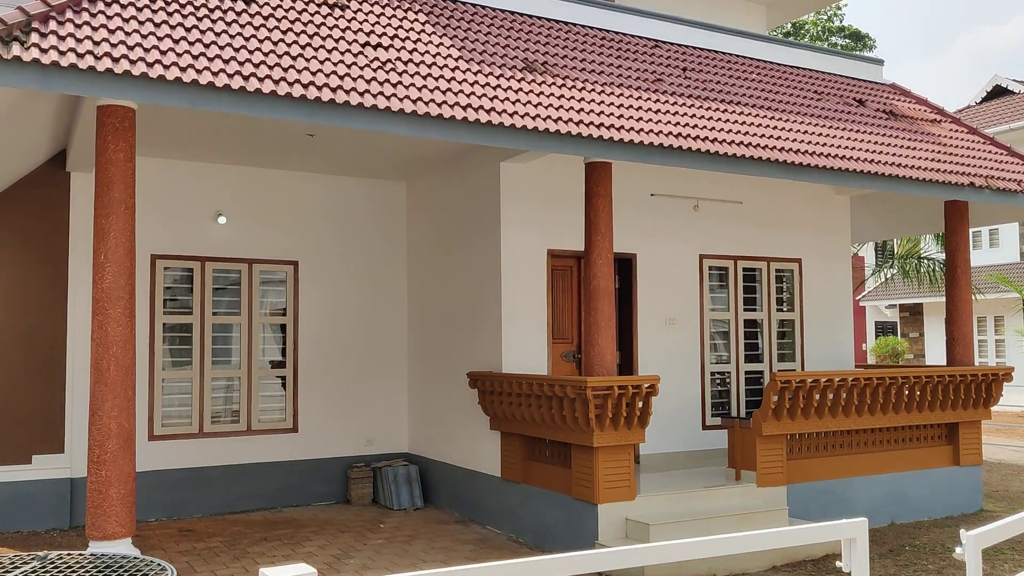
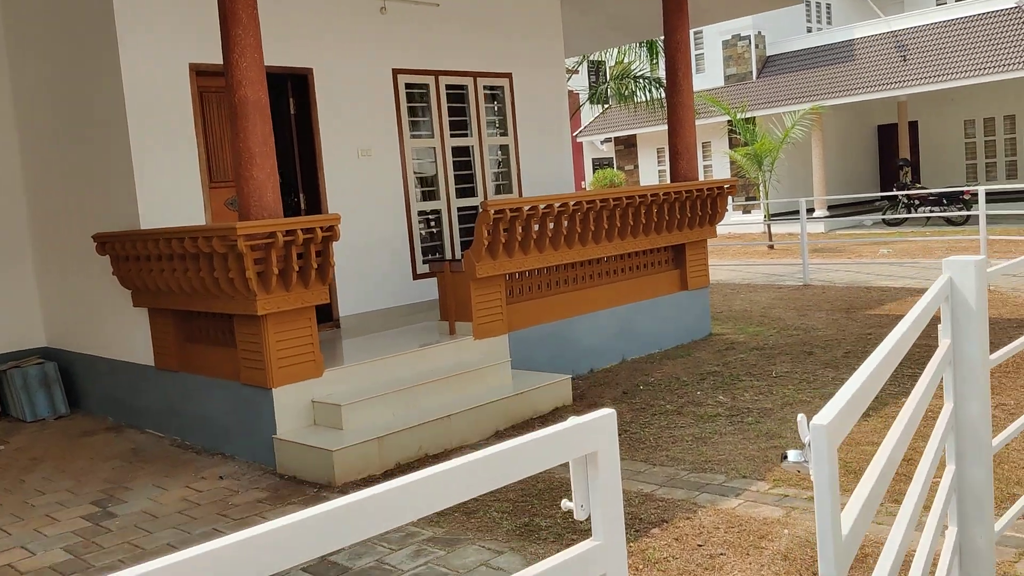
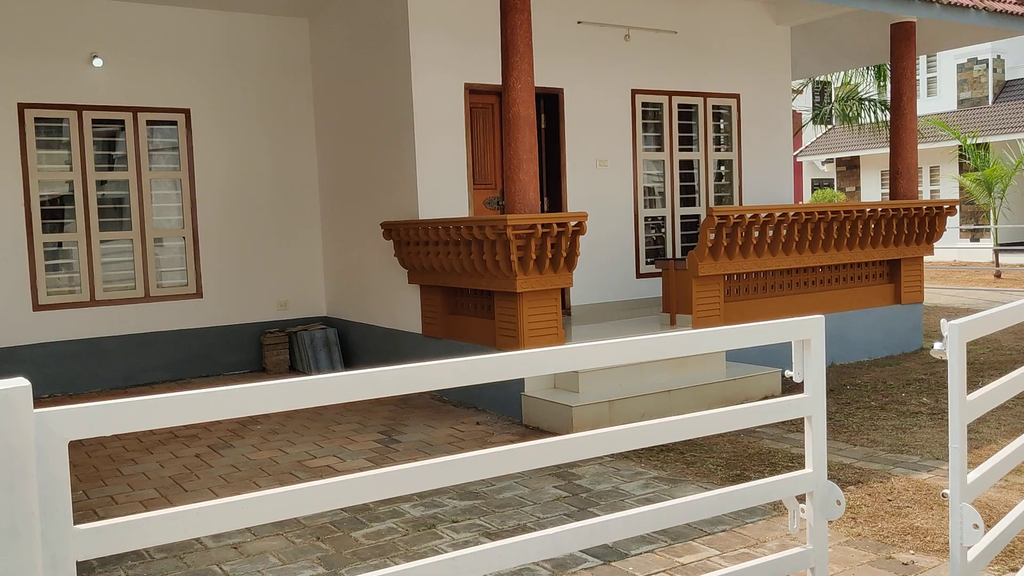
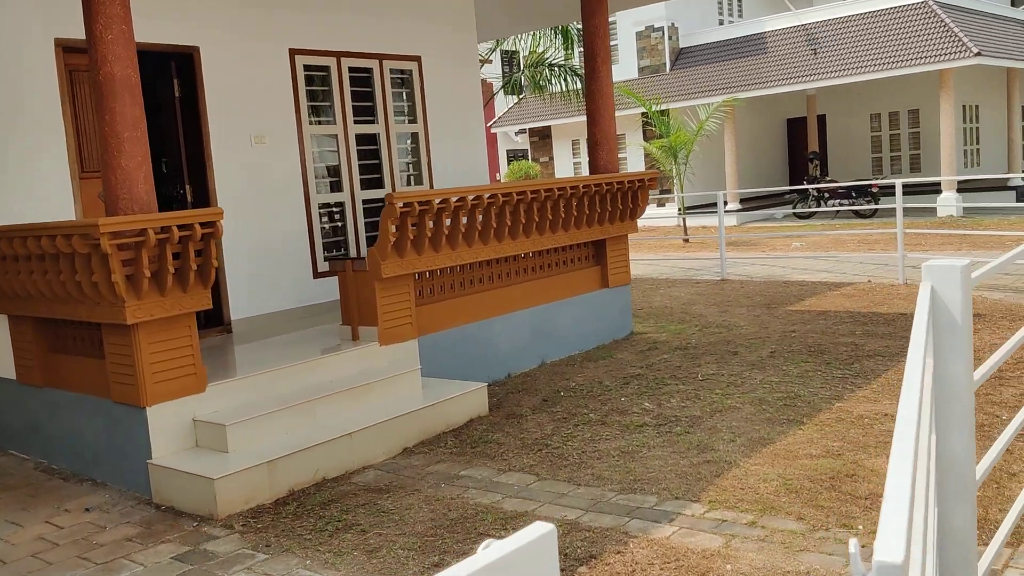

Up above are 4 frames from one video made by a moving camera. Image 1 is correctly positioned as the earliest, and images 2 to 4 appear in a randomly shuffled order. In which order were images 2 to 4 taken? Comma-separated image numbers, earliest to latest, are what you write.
3, 2, 4
